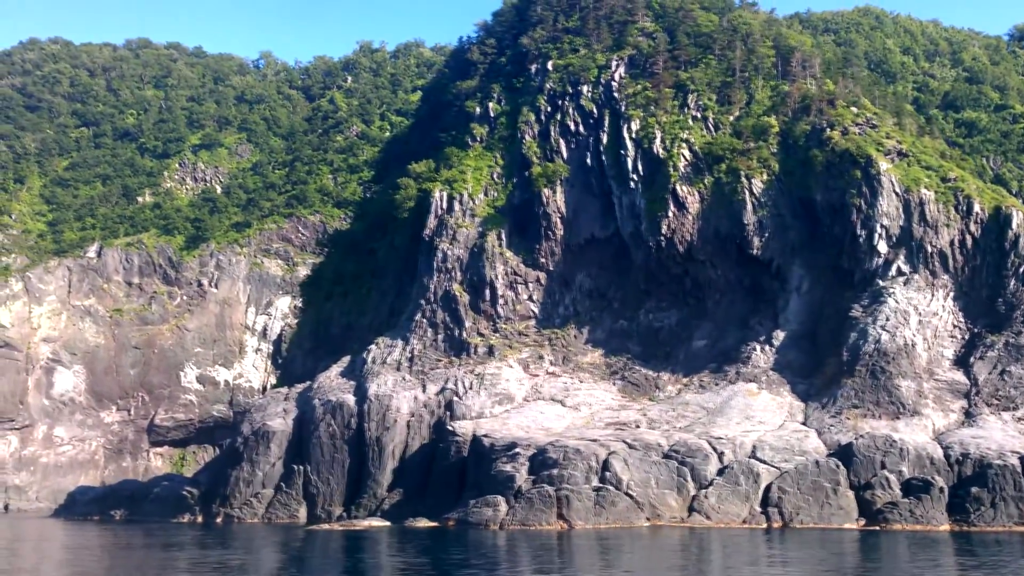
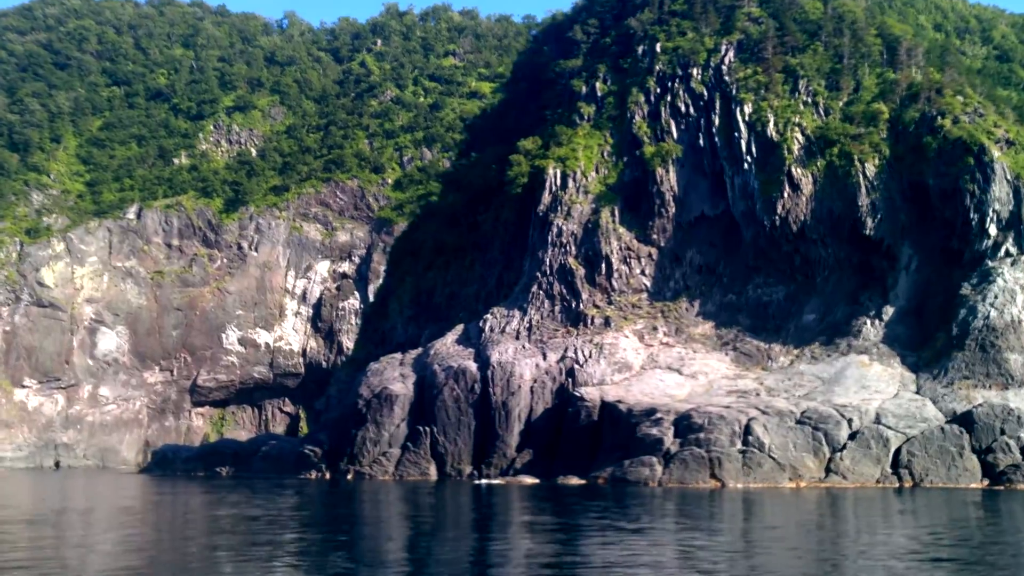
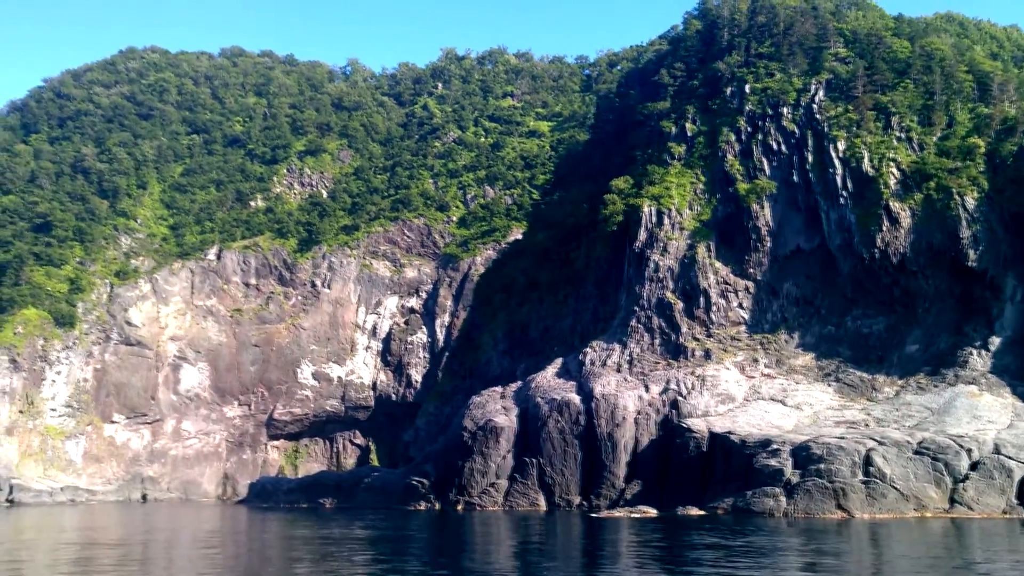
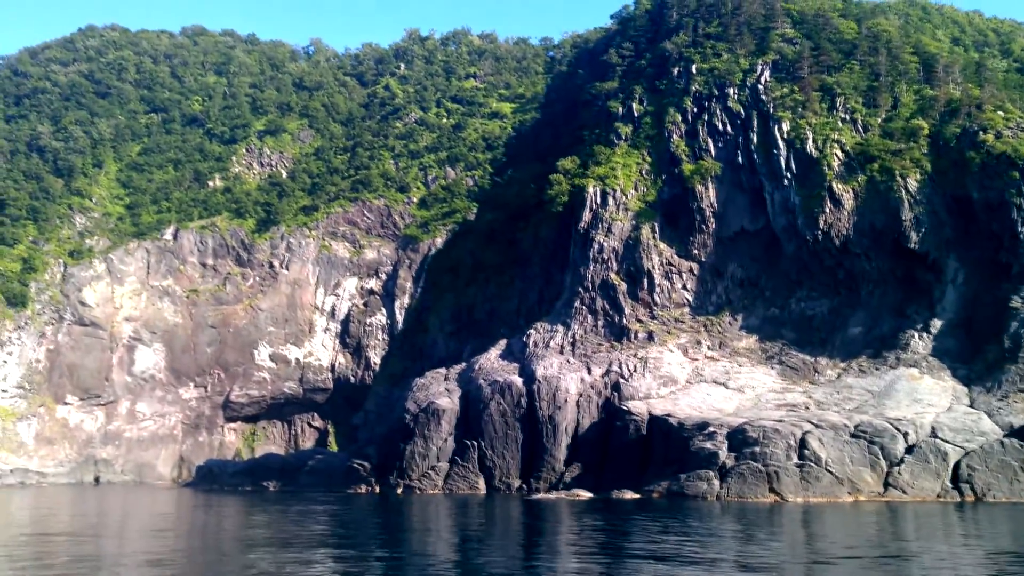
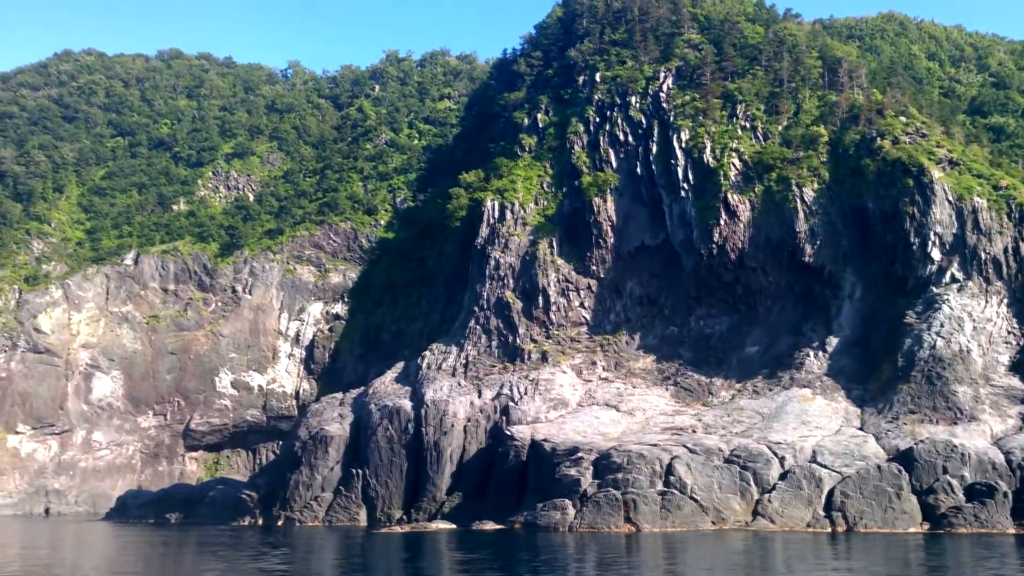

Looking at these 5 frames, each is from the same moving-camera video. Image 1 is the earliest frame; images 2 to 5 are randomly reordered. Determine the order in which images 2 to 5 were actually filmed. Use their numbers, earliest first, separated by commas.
5, 2, 4, 3
